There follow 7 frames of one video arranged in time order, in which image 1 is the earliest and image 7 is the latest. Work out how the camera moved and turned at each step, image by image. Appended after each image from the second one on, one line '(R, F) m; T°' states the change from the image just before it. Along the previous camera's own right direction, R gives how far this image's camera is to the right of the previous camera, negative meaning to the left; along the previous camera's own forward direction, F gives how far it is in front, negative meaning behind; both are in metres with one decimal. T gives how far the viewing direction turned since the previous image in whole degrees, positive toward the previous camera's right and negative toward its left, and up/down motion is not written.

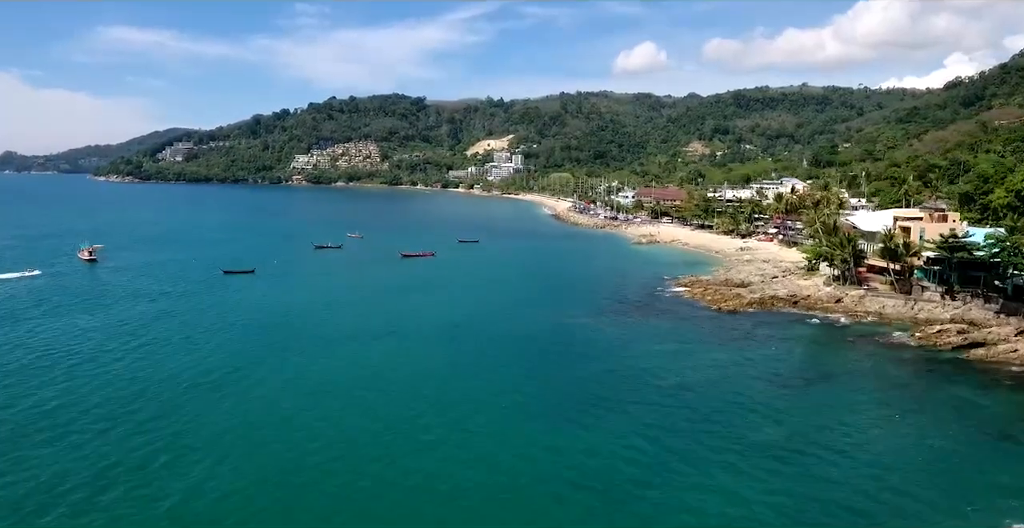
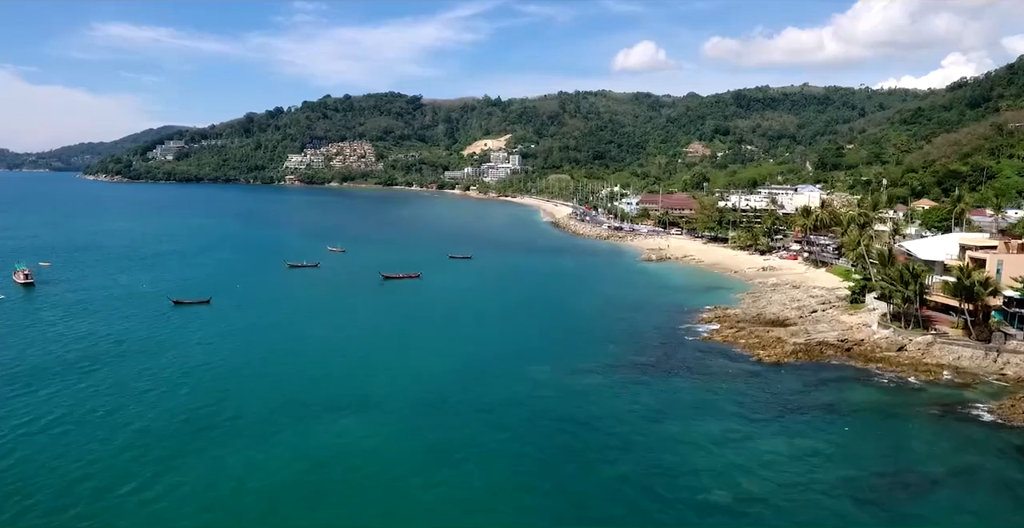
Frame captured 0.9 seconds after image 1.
(0.0, +5.5) m; 0°
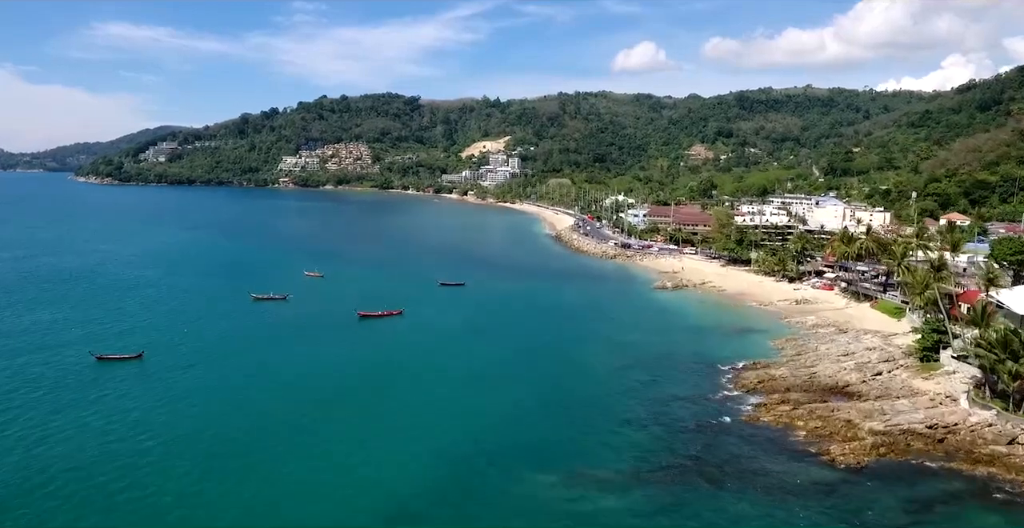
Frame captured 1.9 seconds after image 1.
(+0.1, +6.1) m; 0°
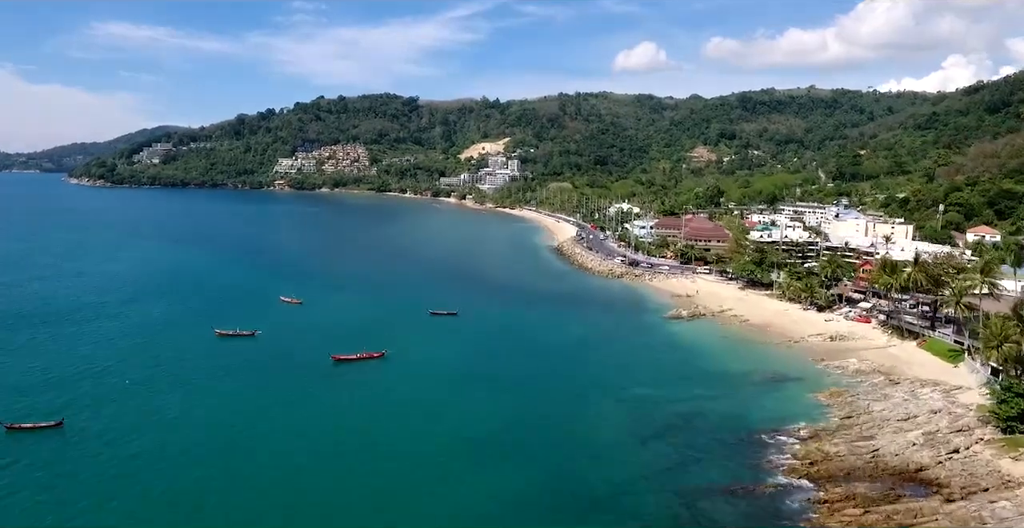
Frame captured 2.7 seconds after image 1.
(+0.1, +4.9) m; 0°
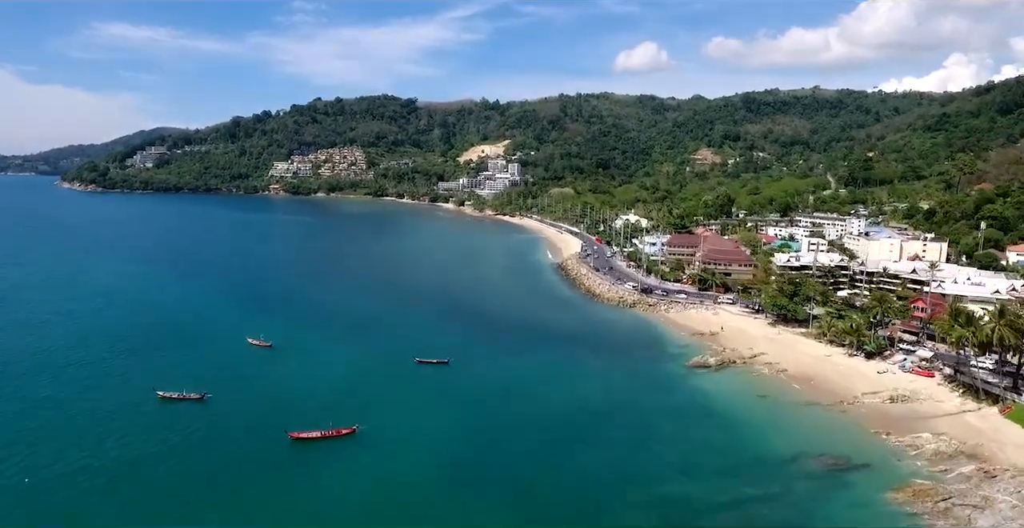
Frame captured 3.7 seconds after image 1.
(+0.1, +6.1) m; 0°
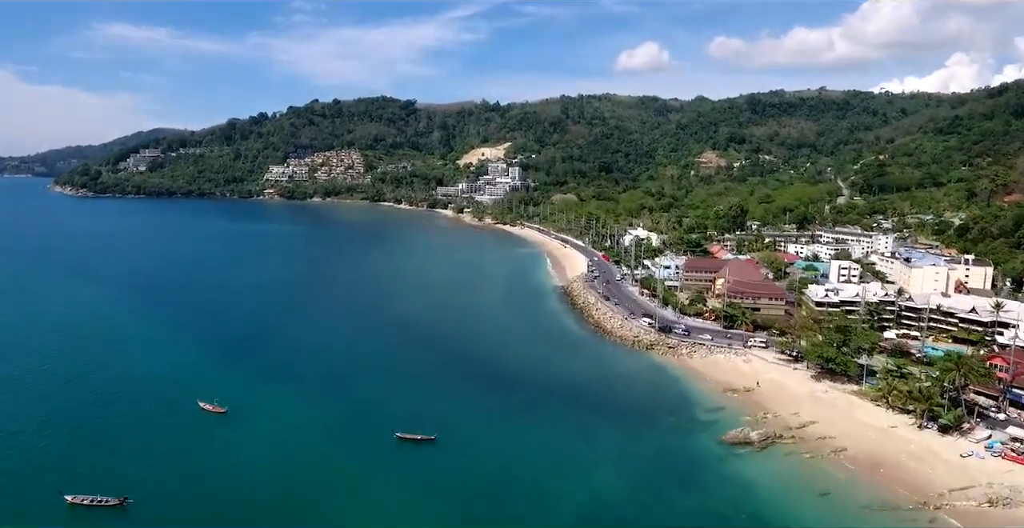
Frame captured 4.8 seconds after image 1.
(0.0, +6.5) m; 0°
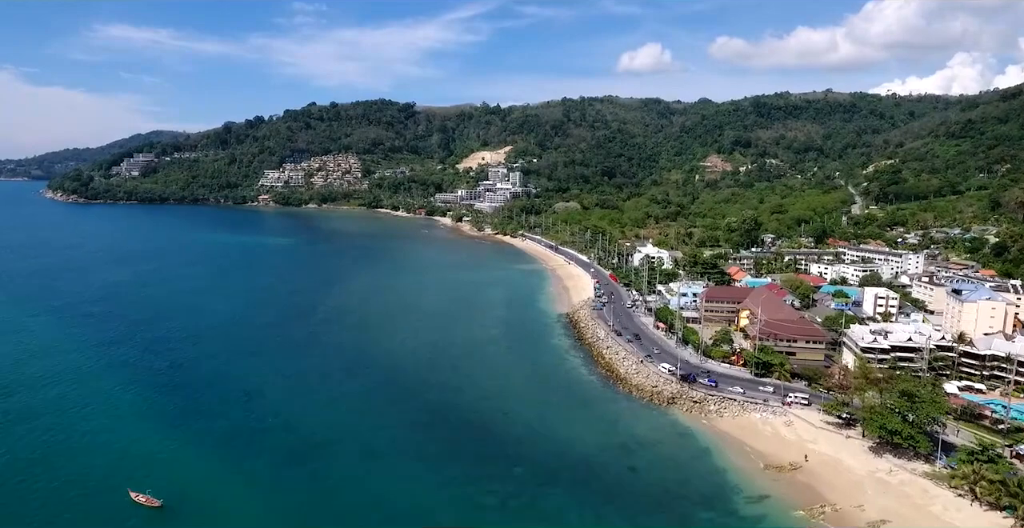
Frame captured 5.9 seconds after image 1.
(0.0, +6.5) m; 0°
